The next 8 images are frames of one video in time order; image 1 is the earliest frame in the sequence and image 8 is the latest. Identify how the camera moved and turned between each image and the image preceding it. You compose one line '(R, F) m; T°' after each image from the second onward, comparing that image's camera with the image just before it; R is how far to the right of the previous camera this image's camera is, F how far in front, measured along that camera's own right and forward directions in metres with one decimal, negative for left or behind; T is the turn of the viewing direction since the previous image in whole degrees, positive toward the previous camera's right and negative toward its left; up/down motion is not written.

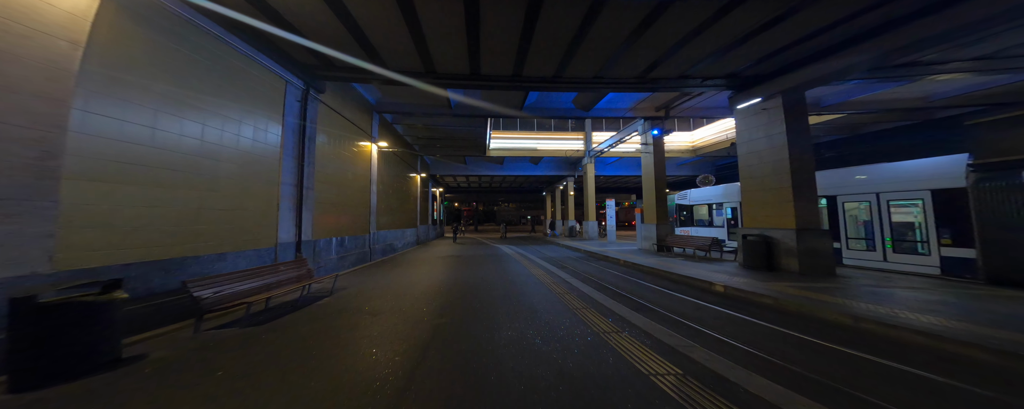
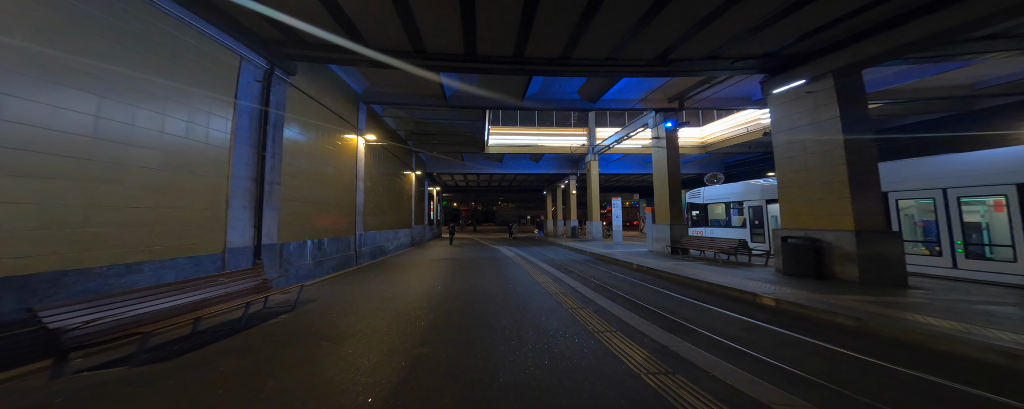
(-0.1, +1.1) m; 0°
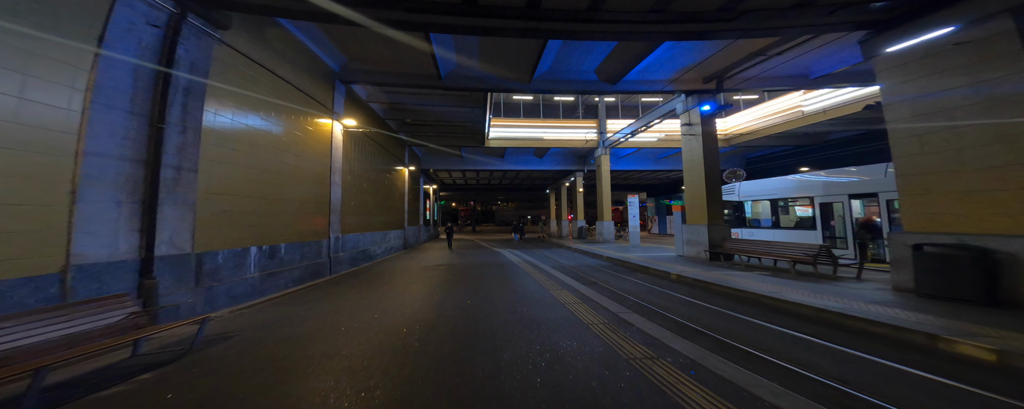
(-0.3, +1.9) m; 0°
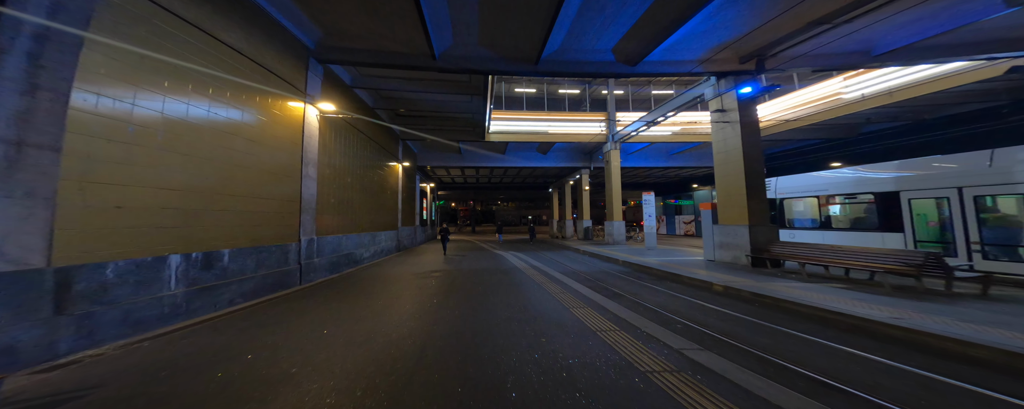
(-0.2, +1.4) m; 0°
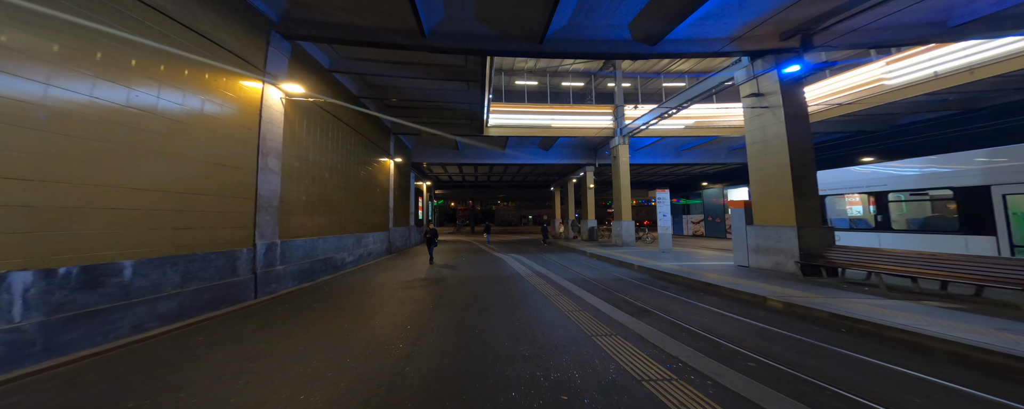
(-0.1, +1.3) m; 0°
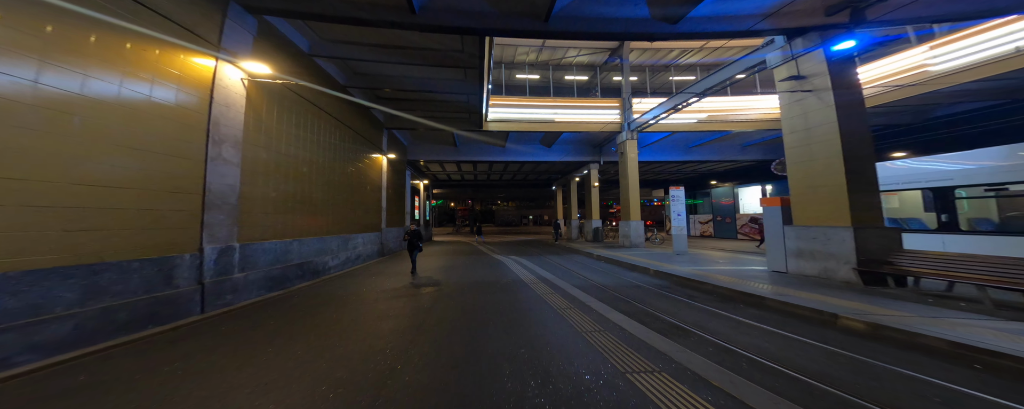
(-0.1, +1.0) m; 0°
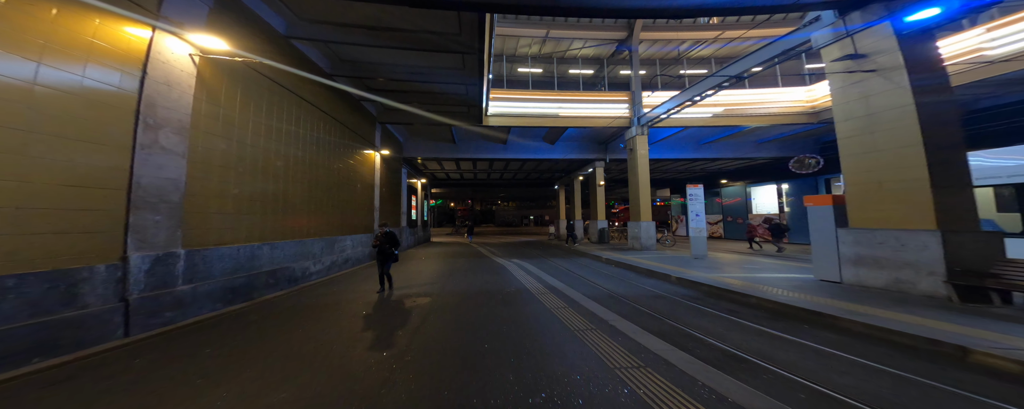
(-0.1, +1.0) m; 0°
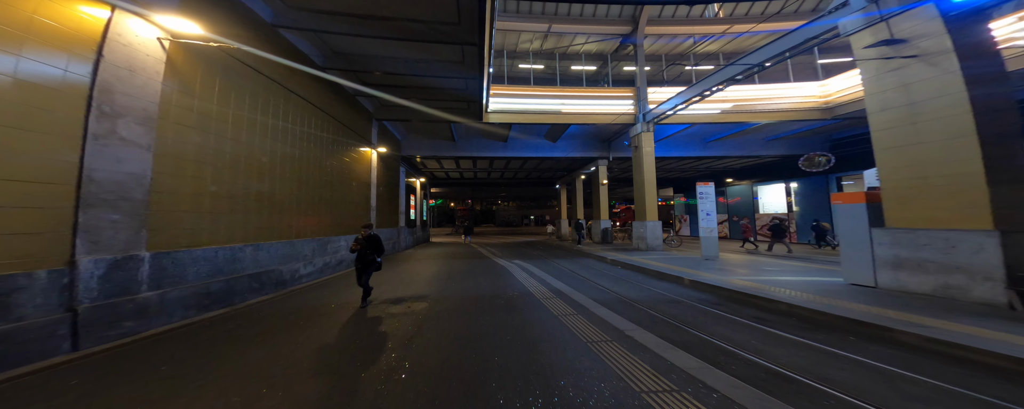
(-0.1, +0.5) m; 0°
